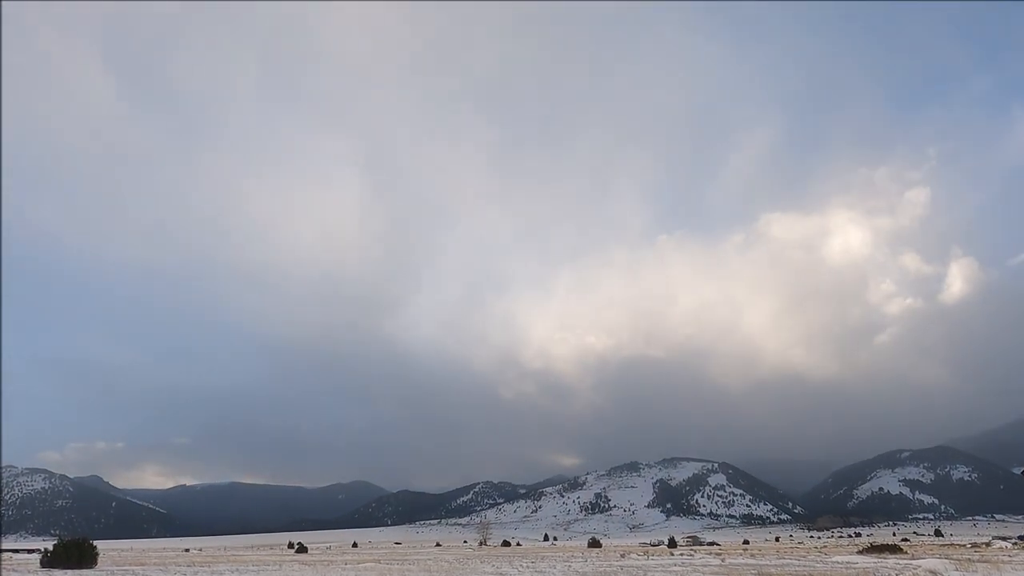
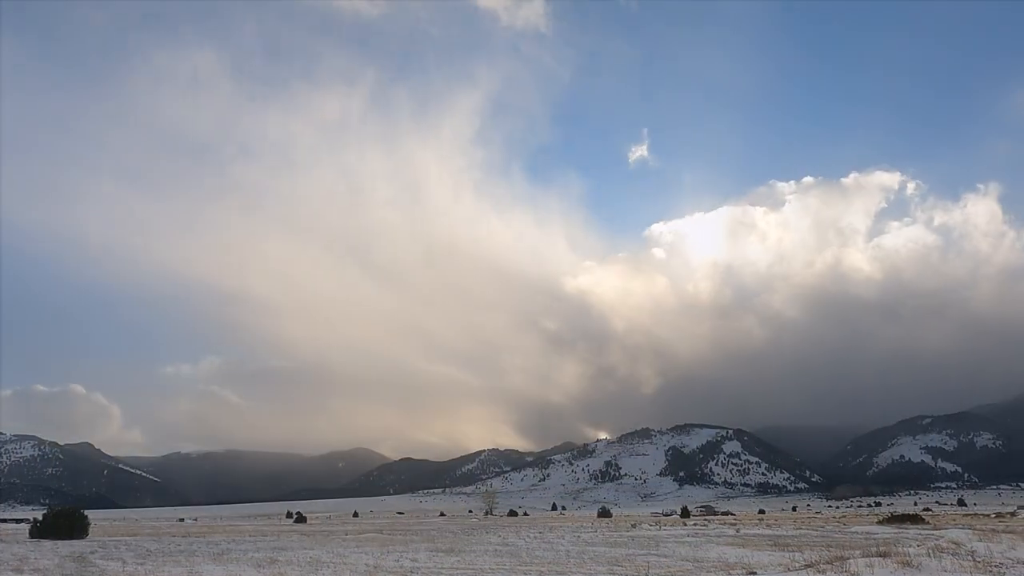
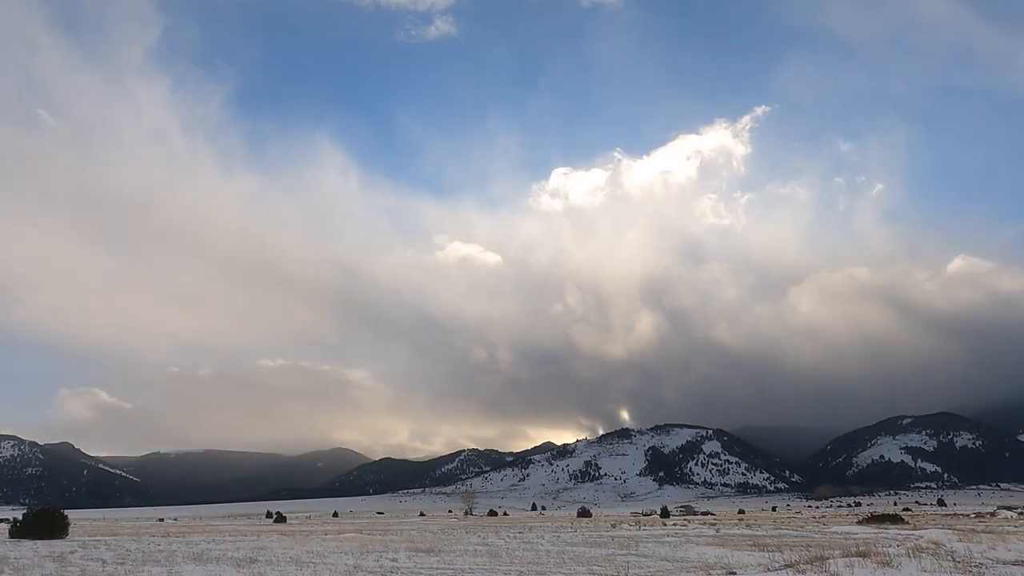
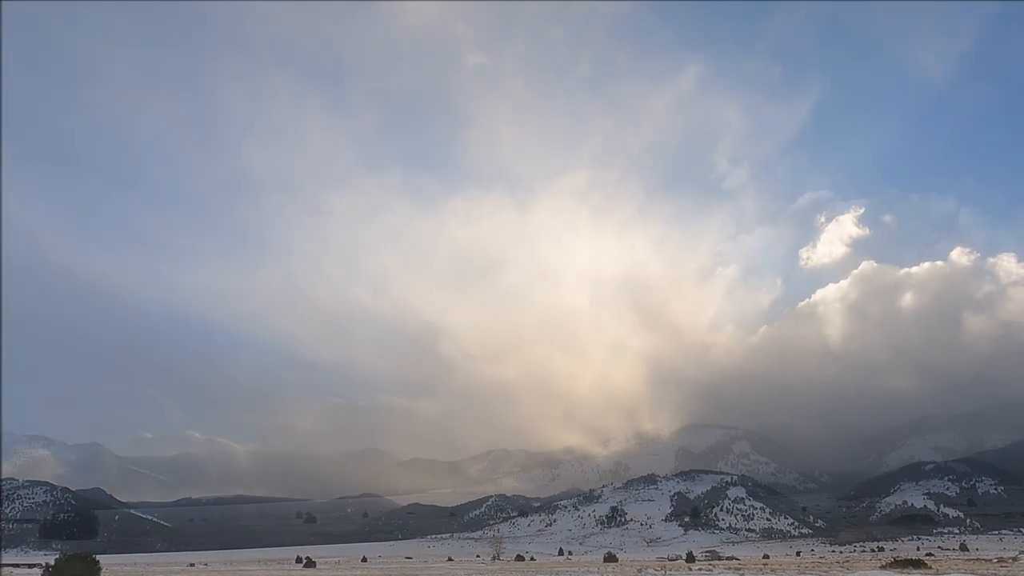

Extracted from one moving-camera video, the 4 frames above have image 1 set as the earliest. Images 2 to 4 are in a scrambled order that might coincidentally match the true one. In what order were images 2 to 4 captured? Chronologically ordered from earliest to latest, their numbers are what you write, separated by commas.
4, 2, 3
